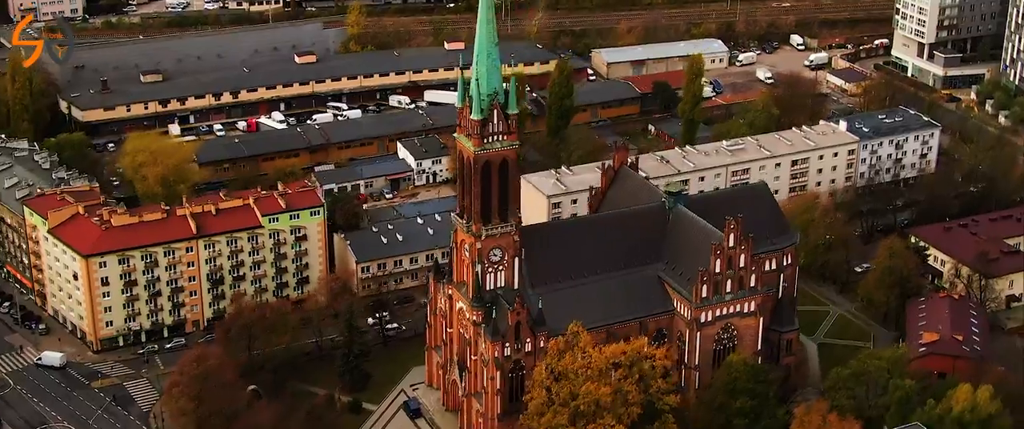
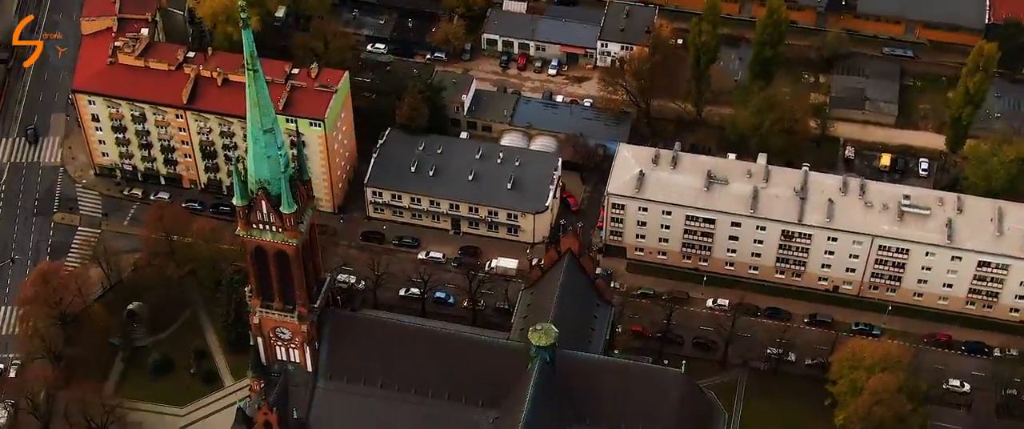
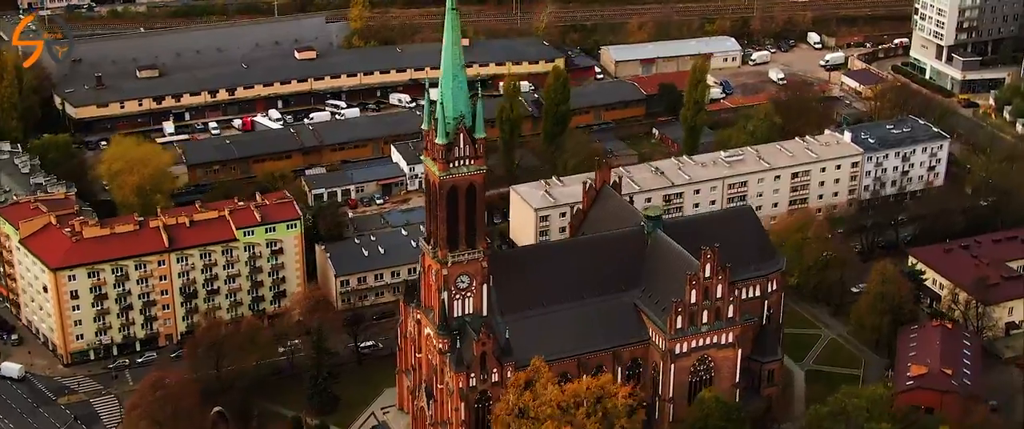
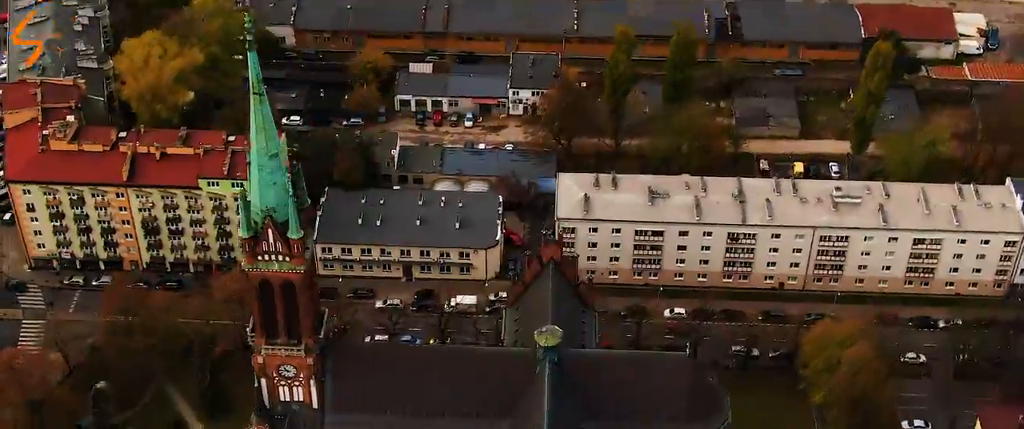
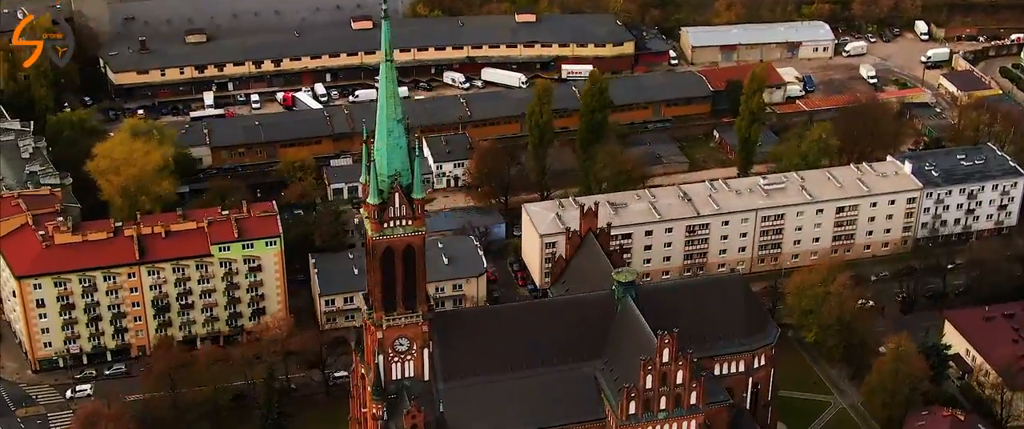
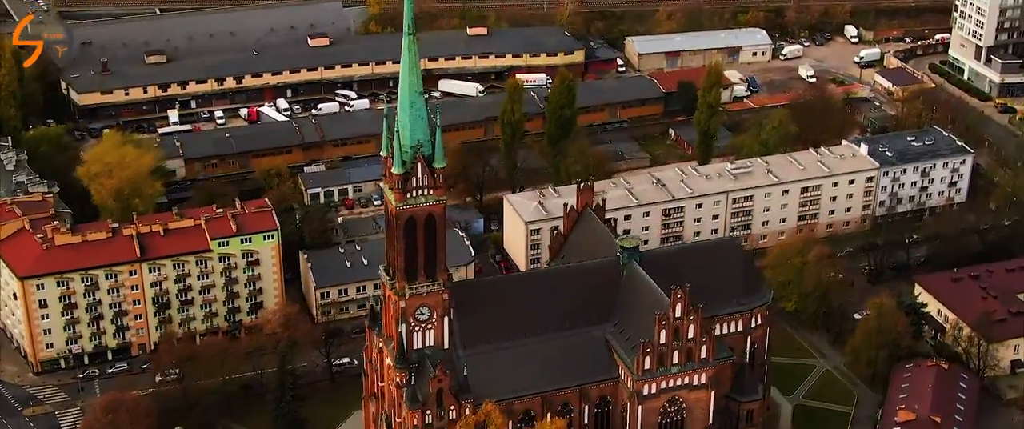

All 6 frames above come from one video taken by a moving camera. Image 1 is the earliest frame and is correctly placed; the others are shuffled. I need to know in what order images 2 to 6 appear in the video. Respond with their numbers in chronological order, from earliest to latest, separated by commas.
3, 6, 5, 4, 2
